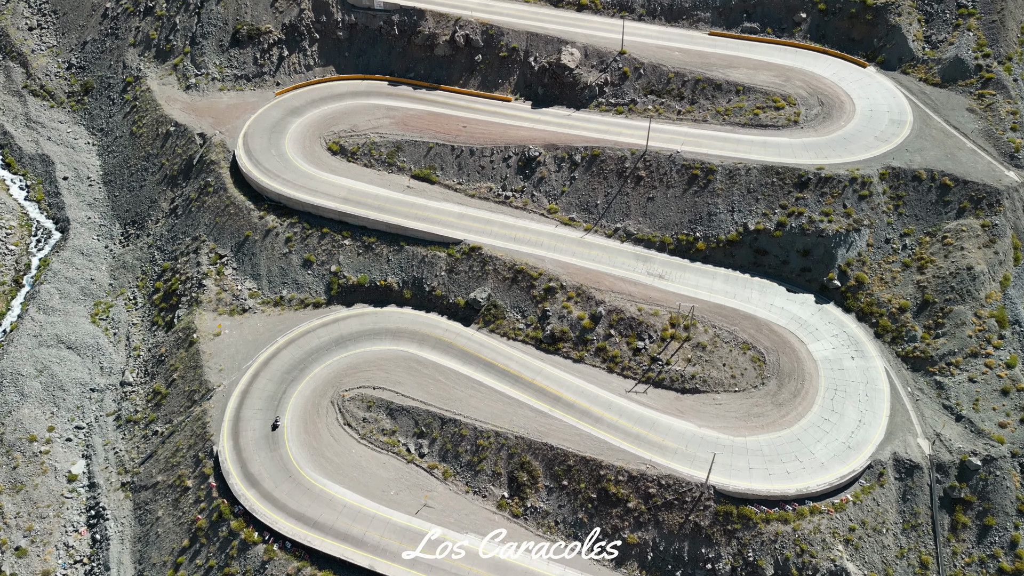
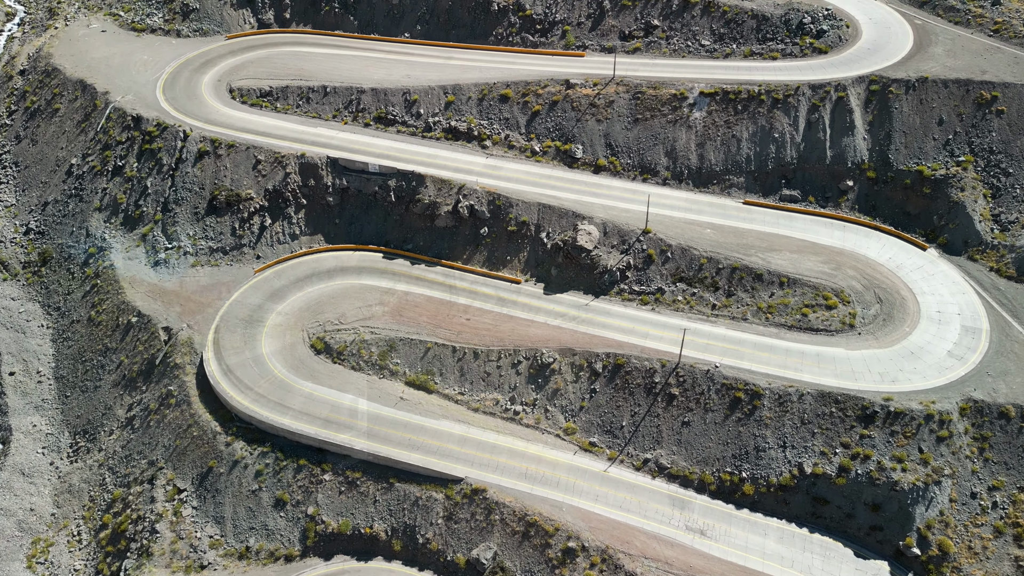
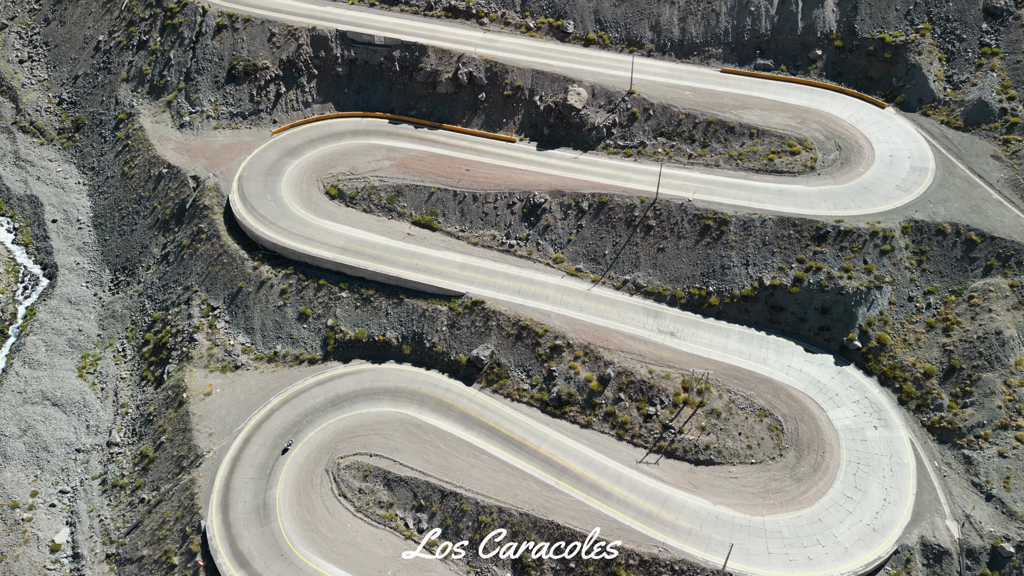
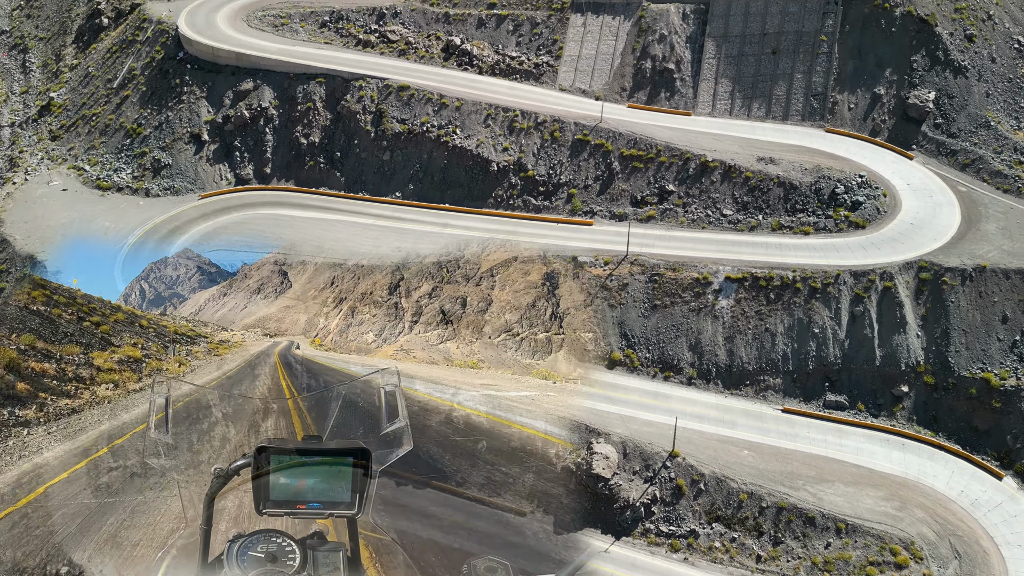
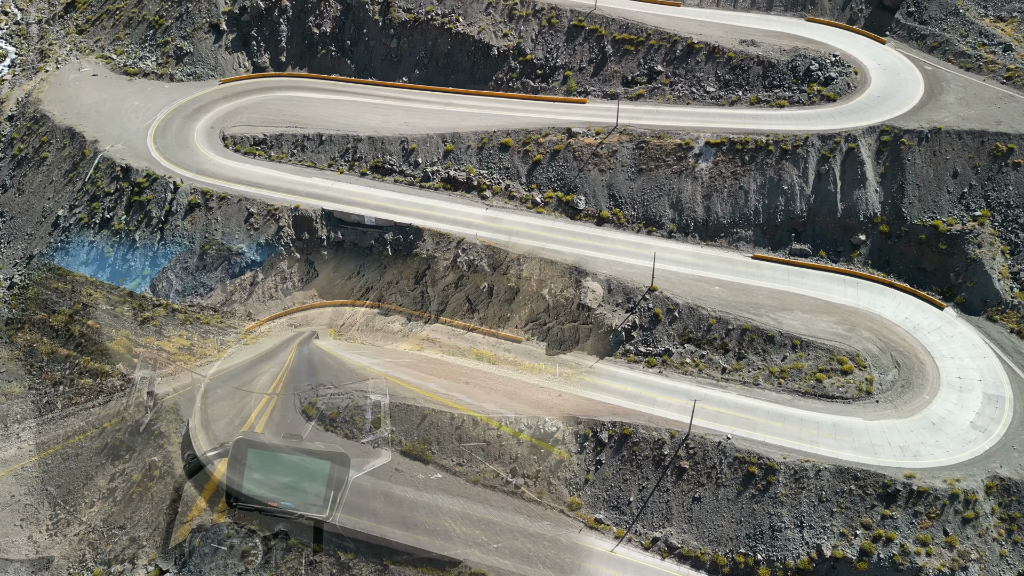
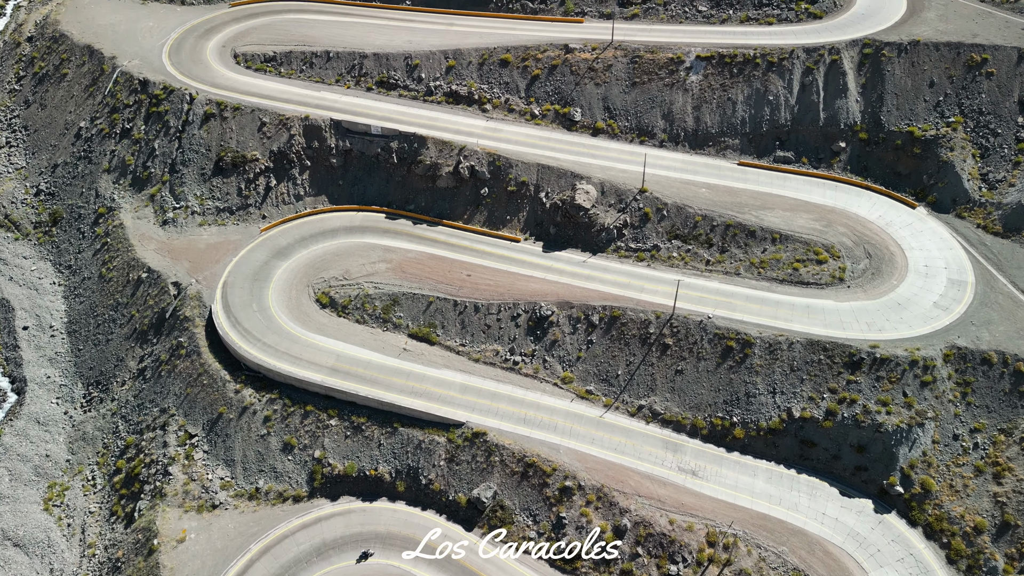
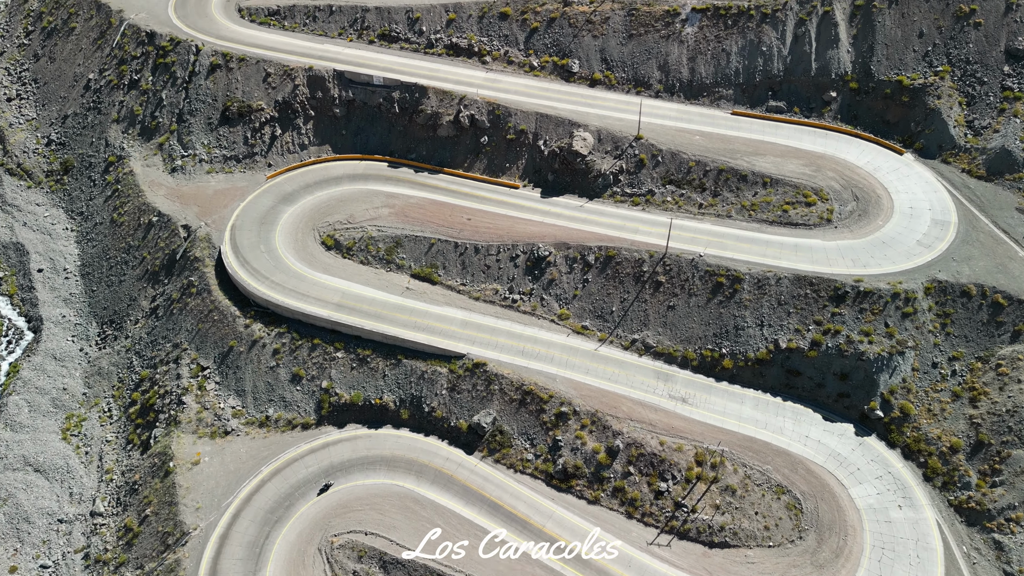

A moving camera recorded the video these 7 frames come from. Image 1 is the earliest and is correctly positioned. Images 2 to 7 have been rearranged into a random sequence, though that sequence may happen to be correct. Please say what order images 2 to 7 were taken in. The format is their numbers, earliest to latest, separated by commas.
3, 7, 6, 2, 5, 4
